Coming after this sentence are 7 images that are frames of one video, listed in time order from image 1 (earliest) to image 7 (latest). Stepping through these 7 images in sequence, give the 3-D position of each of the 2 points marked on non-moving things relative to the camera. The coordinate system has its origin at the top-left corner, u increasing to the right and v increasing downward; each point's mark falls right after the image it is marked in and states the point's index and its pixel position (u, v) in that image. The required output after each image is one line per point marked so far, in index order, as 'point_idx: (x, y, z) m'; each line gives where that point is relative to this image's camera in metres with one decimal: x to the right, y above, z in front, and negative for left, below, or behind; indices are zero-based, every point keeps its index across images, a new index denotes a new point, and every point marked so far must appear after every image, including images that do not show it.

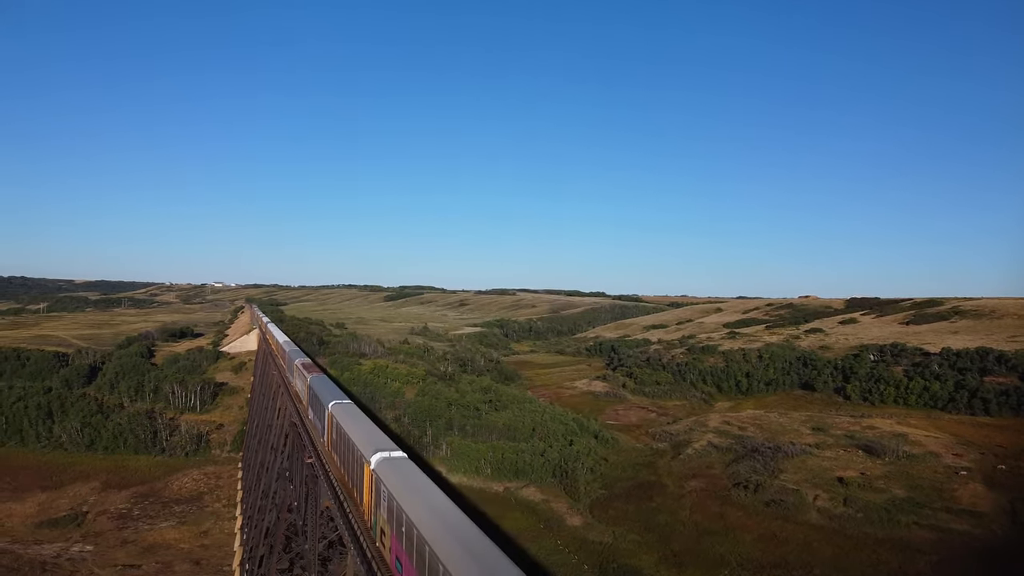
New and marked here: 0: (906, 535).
0: (+12.7, -7.8, +18.7) m
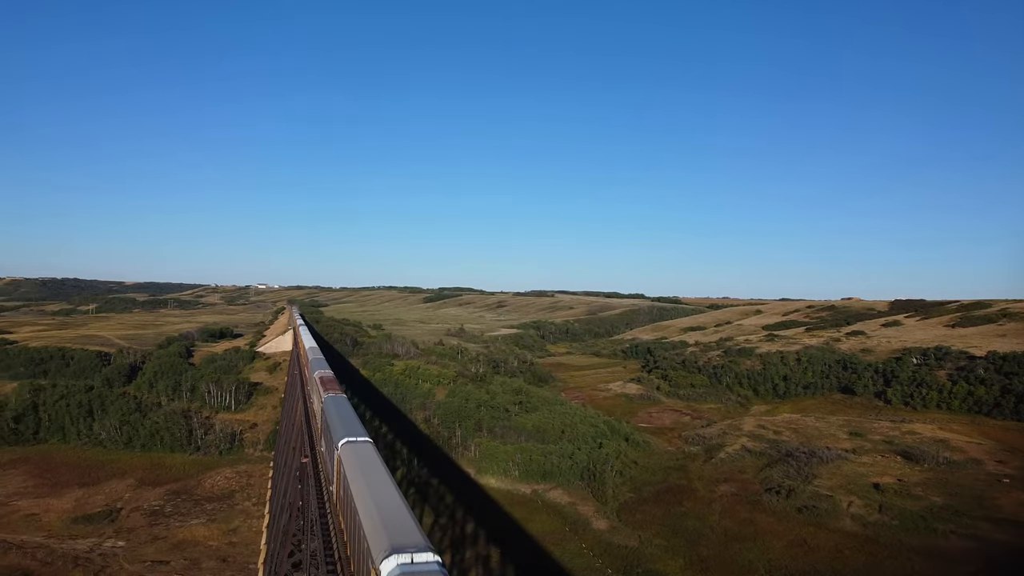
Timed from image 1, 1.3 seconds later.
0: (+13.0, -7.7, +17.7) m
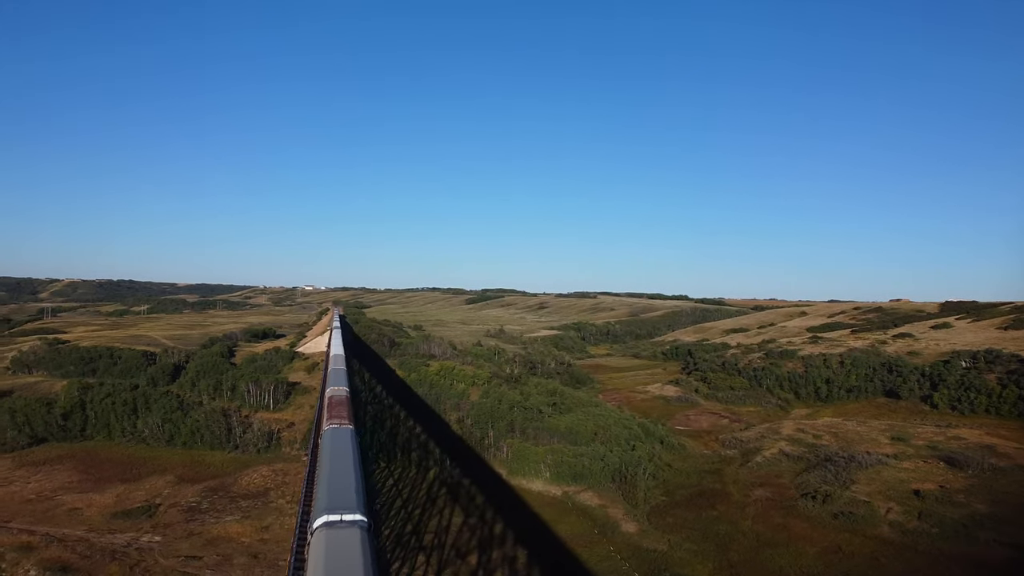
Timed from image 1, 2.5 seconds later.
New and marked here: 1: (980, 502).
0: (+13.3, -7.5, +16.9) m
1: (+15.5, -7.1, +19.9) m
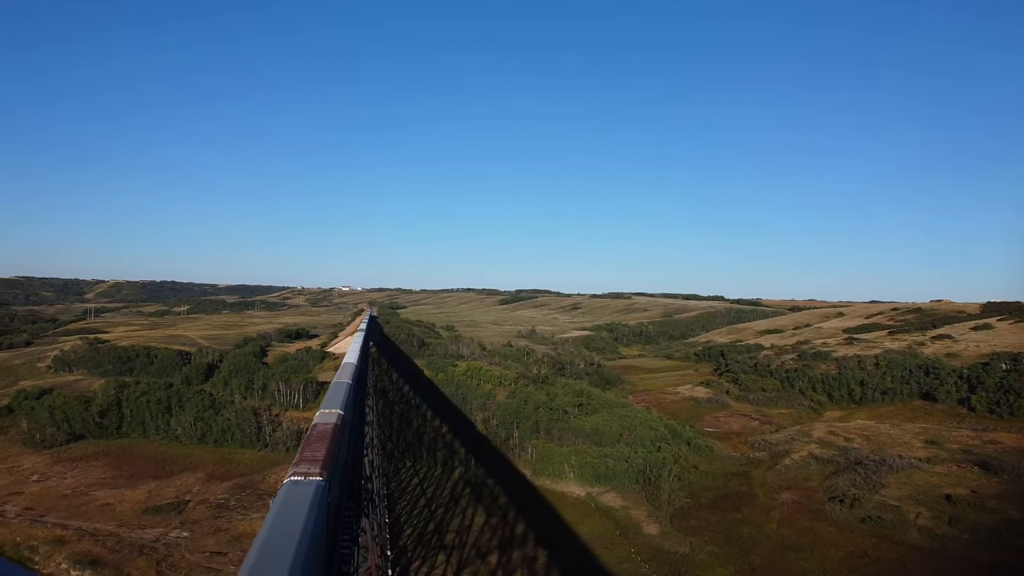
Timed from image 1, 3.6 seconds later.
0: (+13.4, -7.5, +16.4) m
1: (+15.7, -7.1, +19.2) m
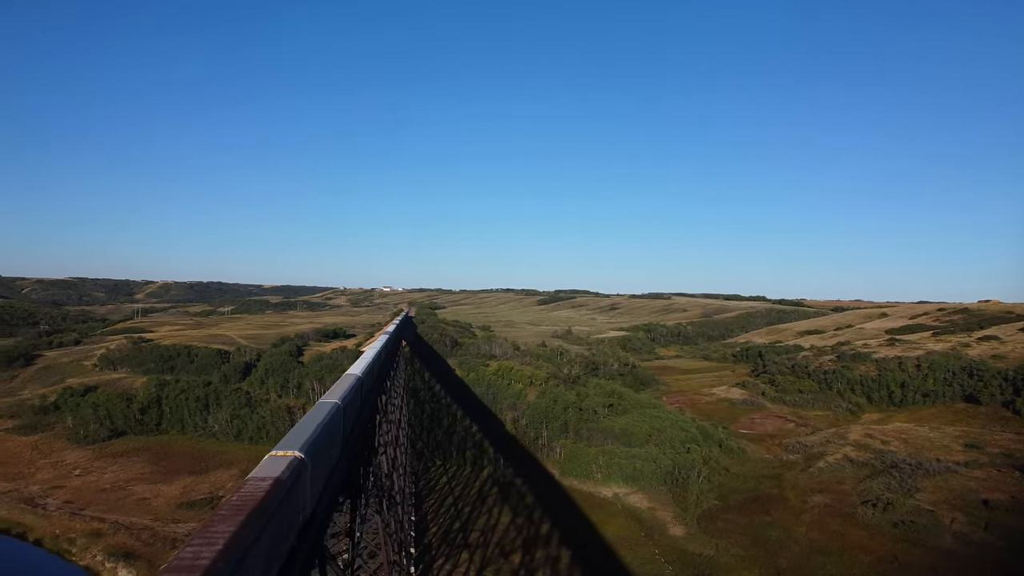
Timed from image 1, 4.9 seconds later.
0: (+13.6, -7.4, +15.9) m
1: (+16.0, -7.0, +18.7) m
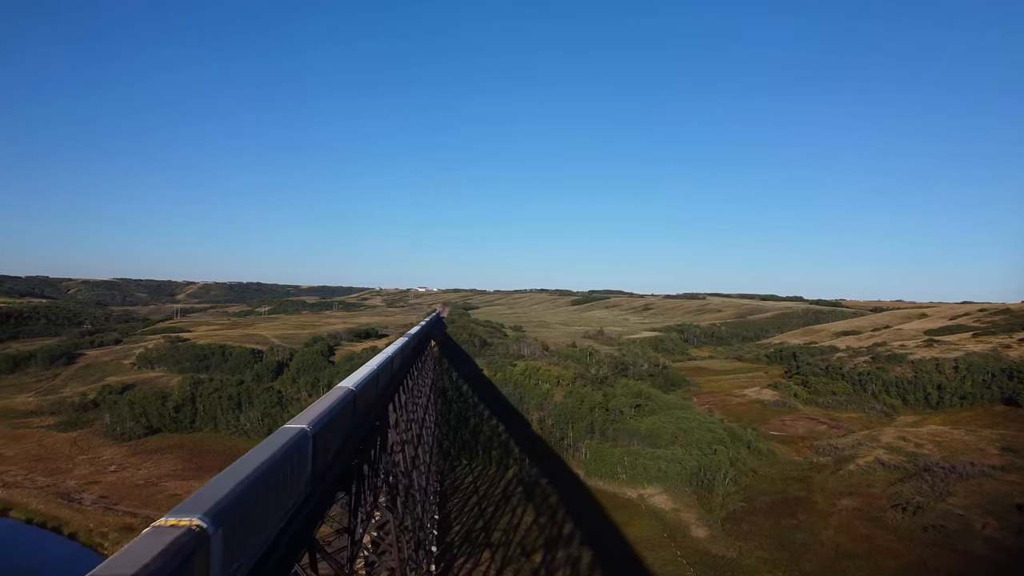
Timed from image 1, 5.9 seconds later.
0: (+13.9, -7.4, +15.6) m
1: (+16.4, -7.0, +18.3) m
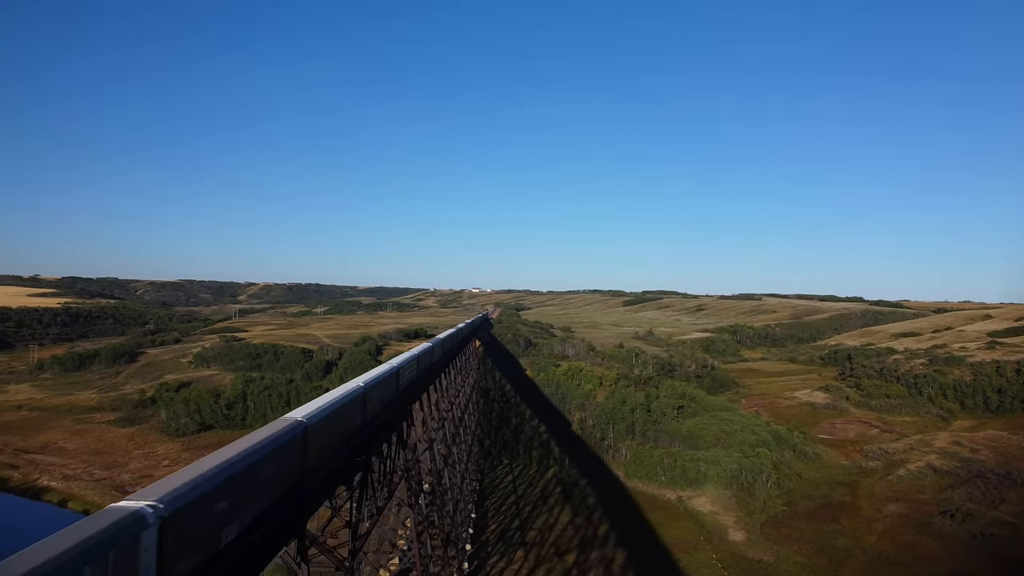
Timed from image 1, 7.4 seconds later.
0: (+14.3, -7.5, +15.3) m
1: (+17.0, -7.1, +17.8) m
